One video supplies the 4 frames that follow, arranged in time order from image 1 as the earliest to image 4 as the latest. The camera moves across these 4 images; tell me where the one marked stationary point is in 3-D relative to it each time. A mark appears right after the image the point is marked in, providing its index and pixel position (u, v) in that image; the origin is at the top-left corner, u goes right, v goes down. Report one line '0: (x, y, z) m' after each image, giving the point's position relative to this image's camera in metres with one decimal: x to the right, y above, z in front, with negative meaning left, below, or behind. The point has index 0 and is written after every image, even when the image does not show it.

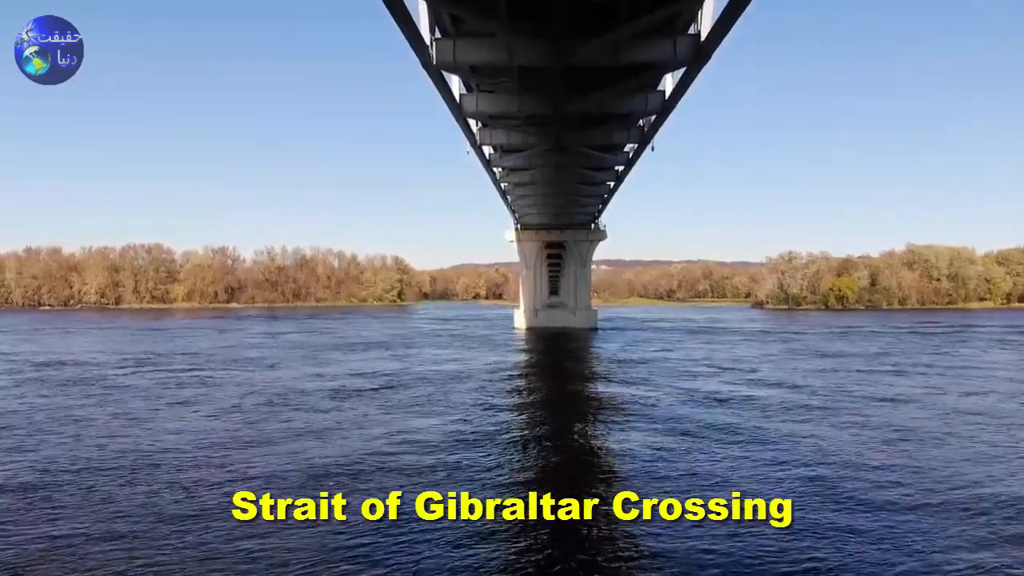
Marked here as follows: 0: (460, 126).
0: (-1.0, +3.1, +14.8) m
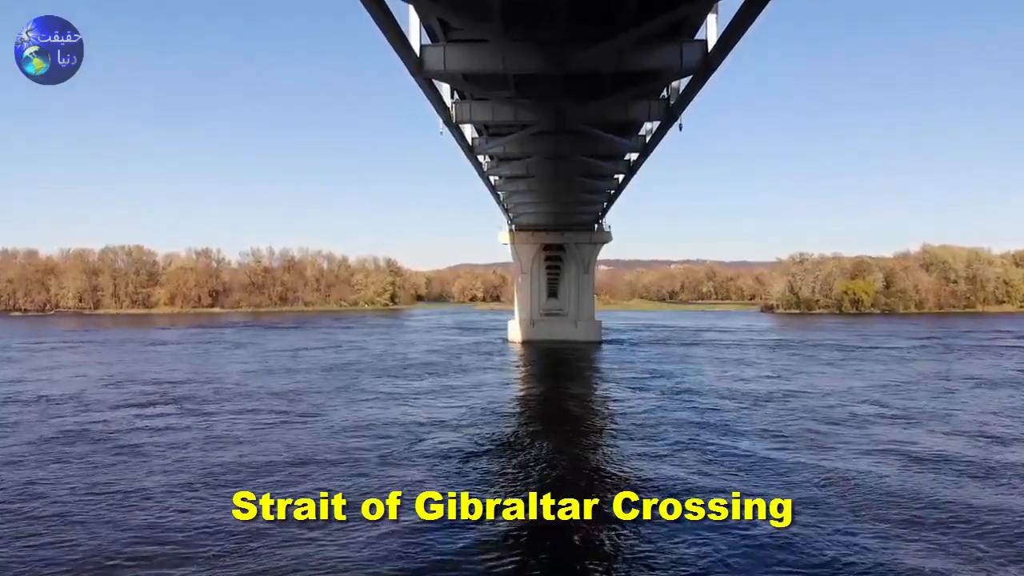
0: (-1.2, +2.7, +11.1) m
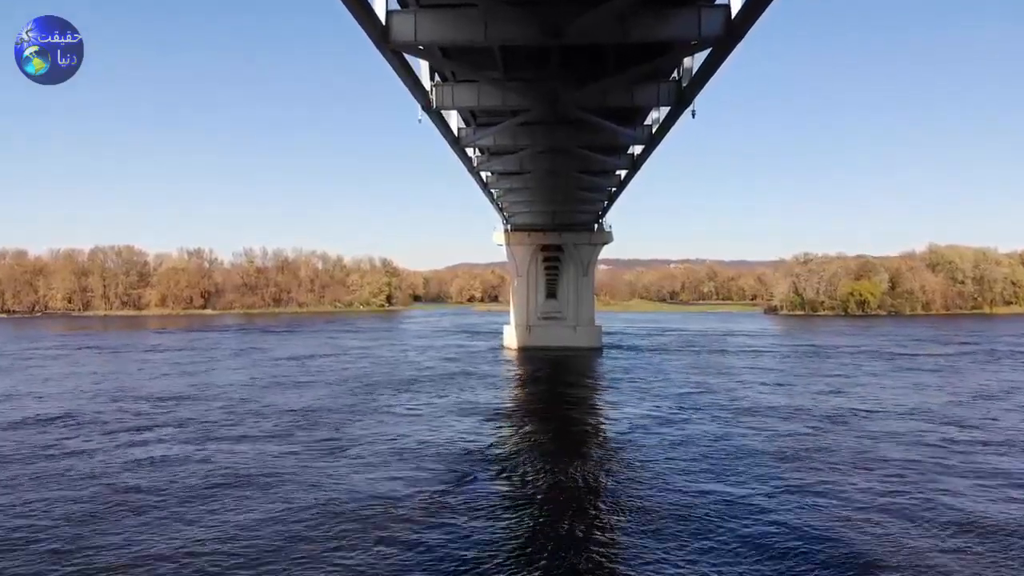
0: (-1.4, +2.6, +9.5) m
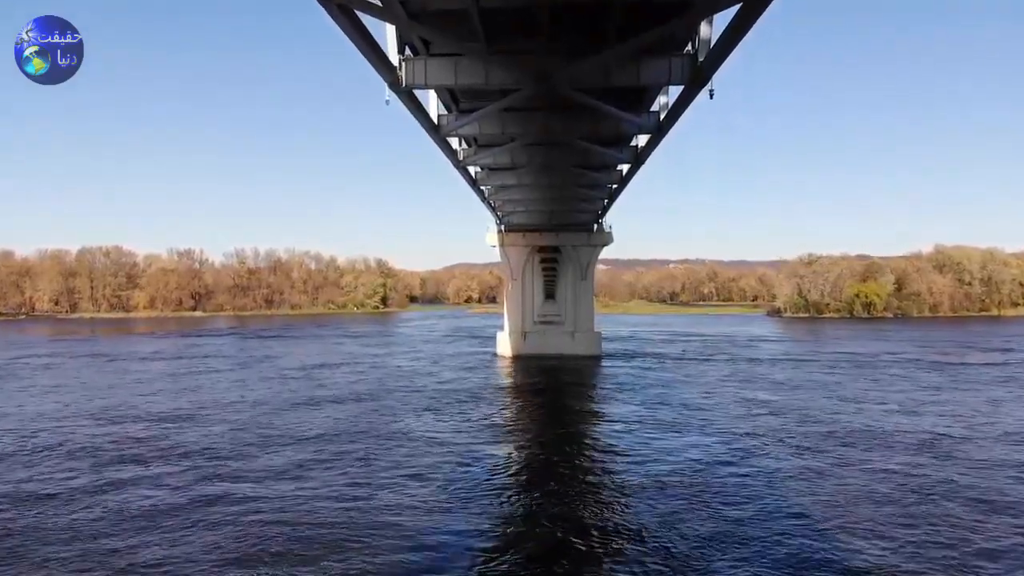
0: (-1.5, +2.5, +7.8) m
